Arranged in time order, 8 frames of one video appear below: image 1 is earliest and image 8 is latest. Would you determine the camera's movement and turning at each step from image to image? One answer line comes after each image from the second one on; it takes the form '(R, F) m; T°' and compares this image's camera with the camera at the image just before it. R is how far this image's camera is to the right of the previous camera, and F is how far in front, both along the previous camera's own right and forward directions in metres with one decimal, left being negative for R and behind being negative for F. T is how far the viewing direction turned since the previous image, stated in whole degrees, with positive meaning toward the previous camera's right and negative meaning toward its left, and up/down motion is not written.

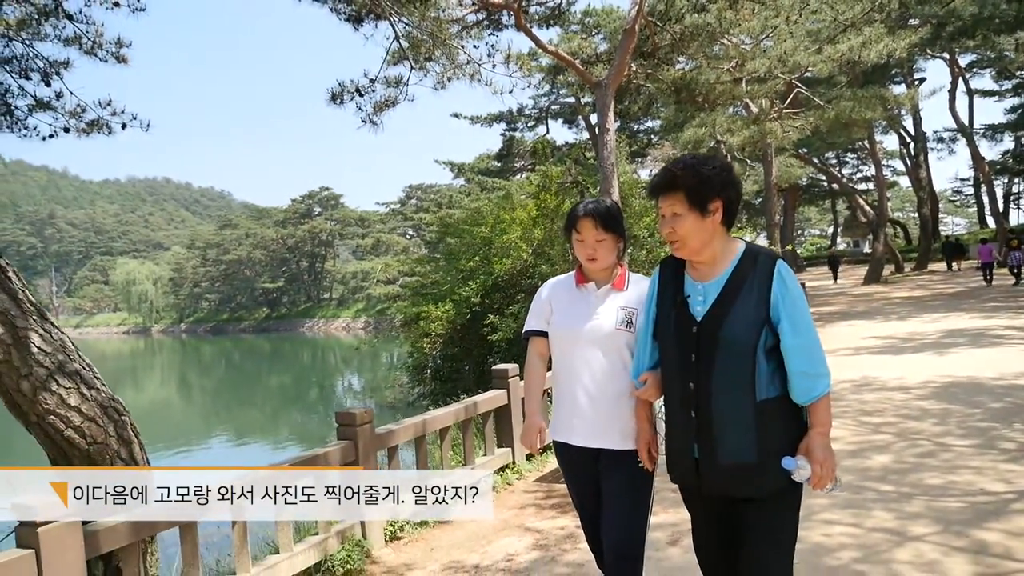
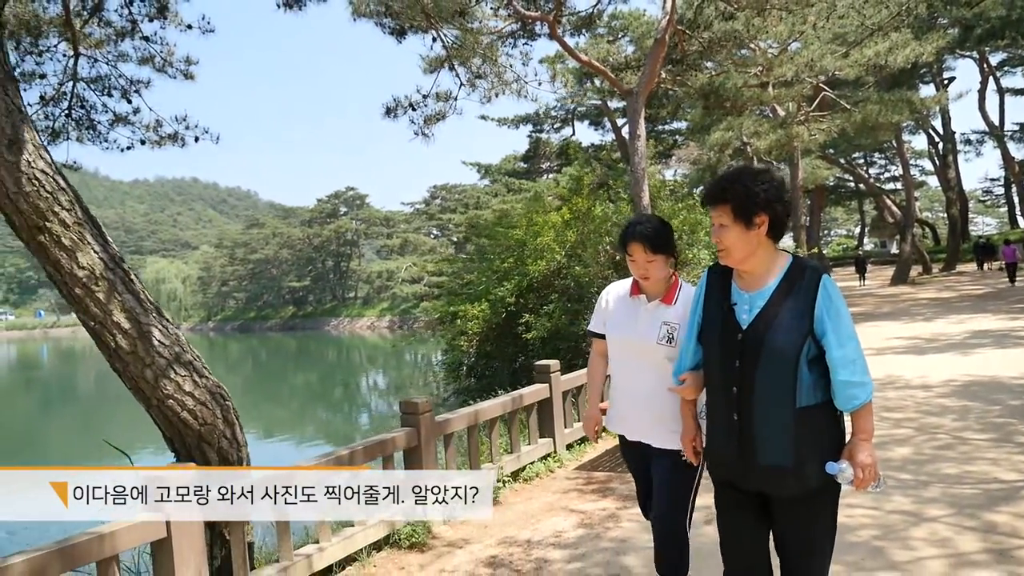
(-0.1, -0.4) m; -2°
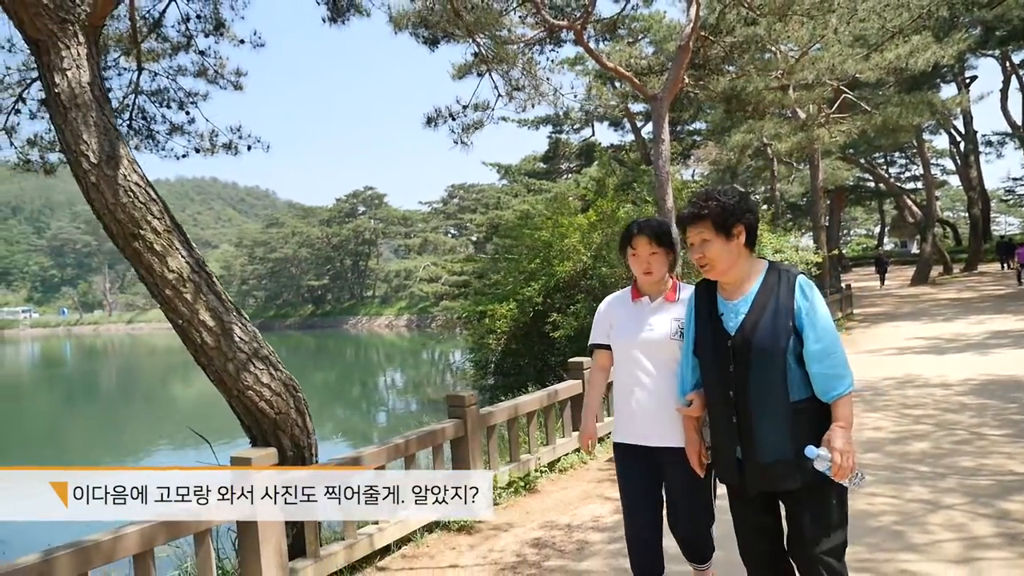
(-0.1, -0.3) m; -1°
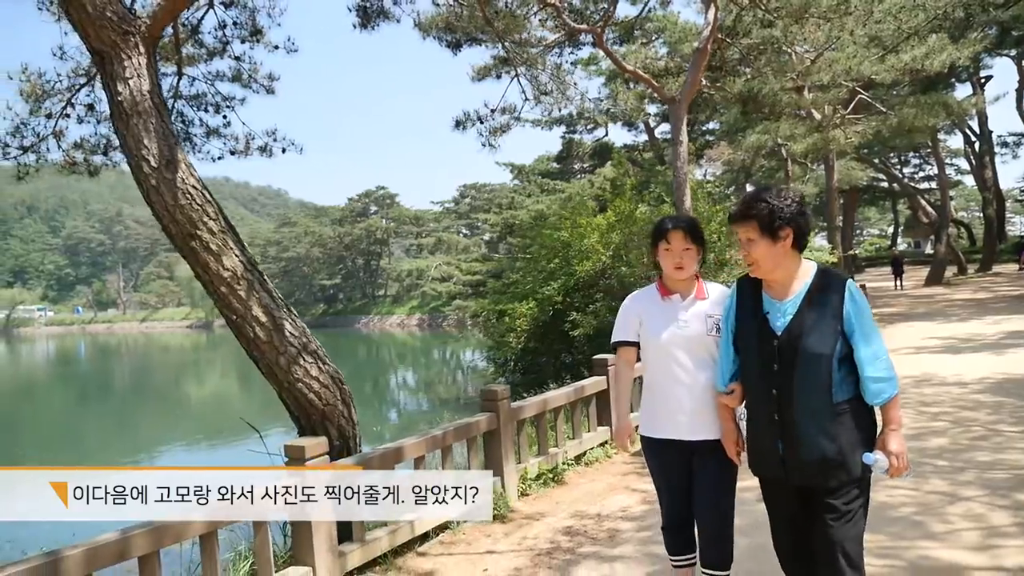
(-0.1, -0.2) m; -1°
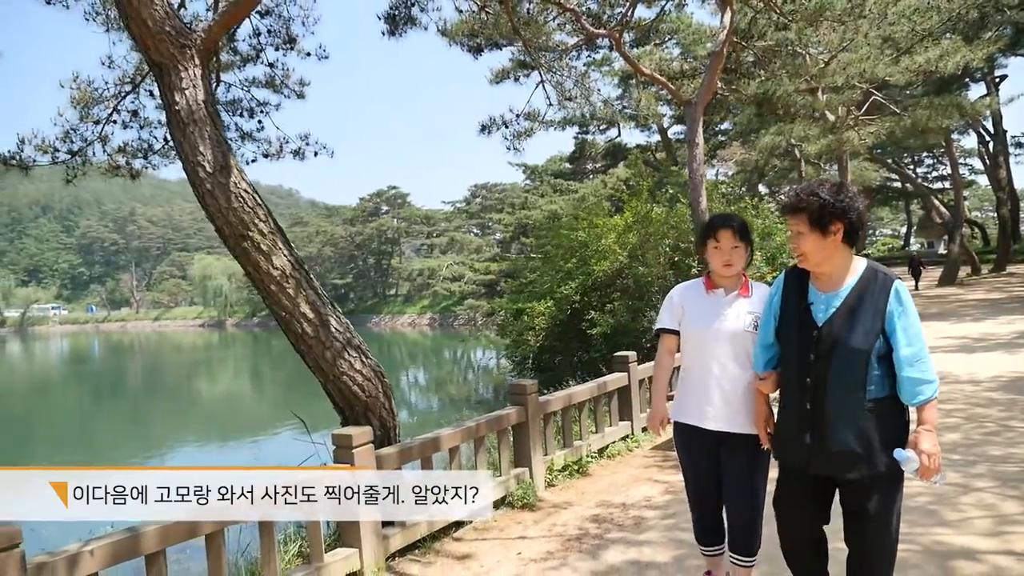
(-0.1, -0.2) m; -1°
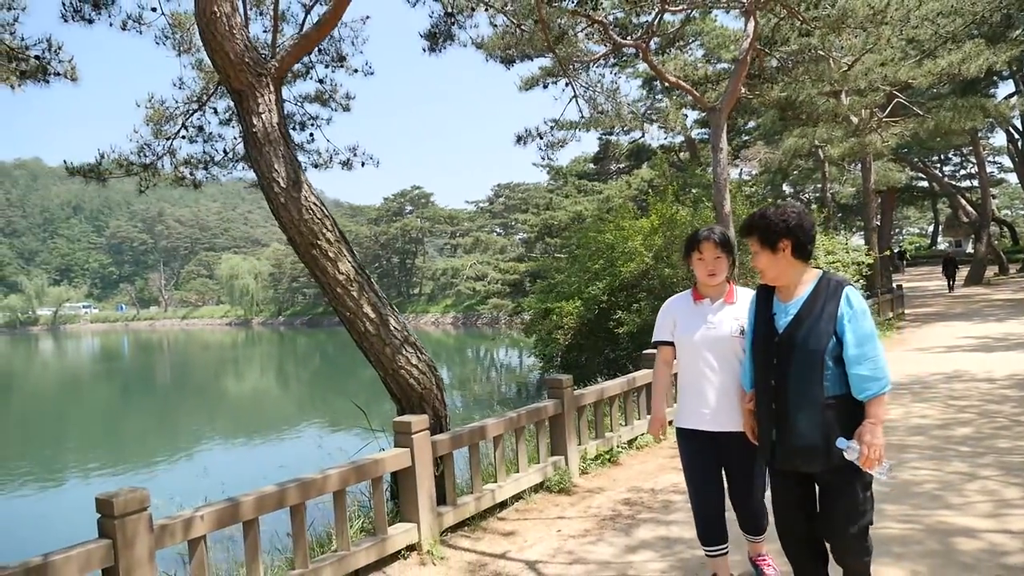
(-0.1, -0.4) m; -2°
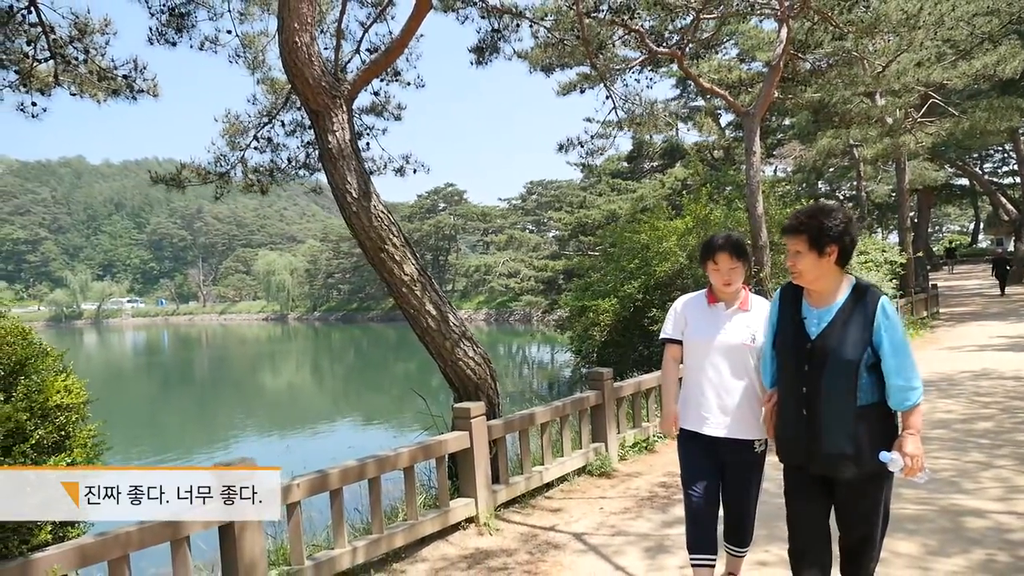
(-0.1, -0.4) m; -2°
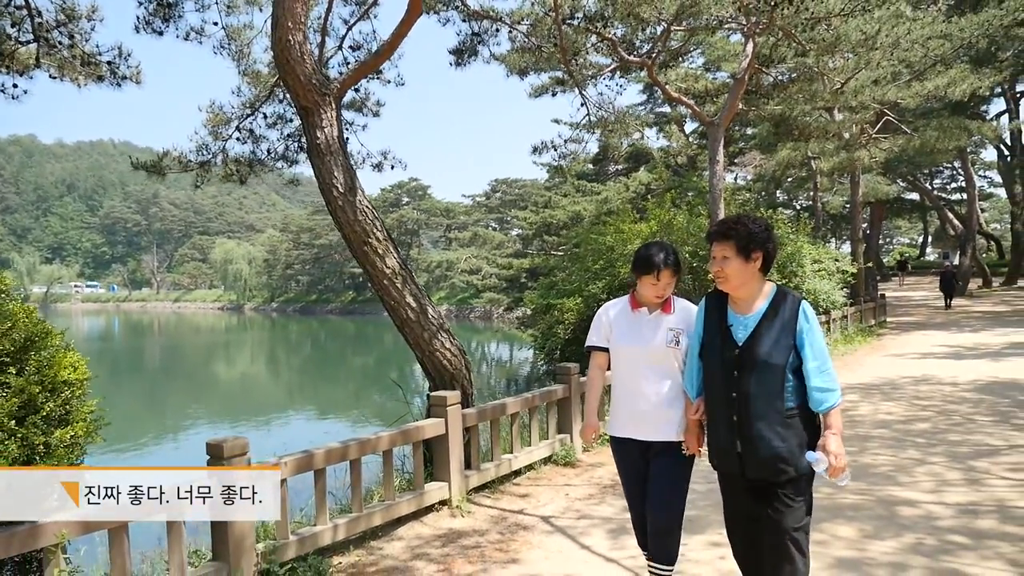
(-0.1, -0.2) m; +3°
